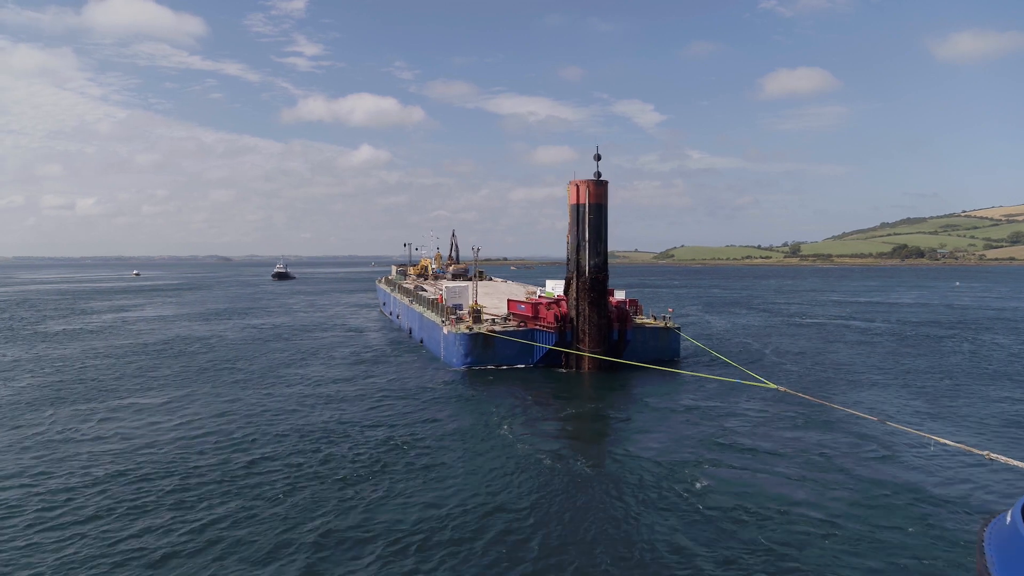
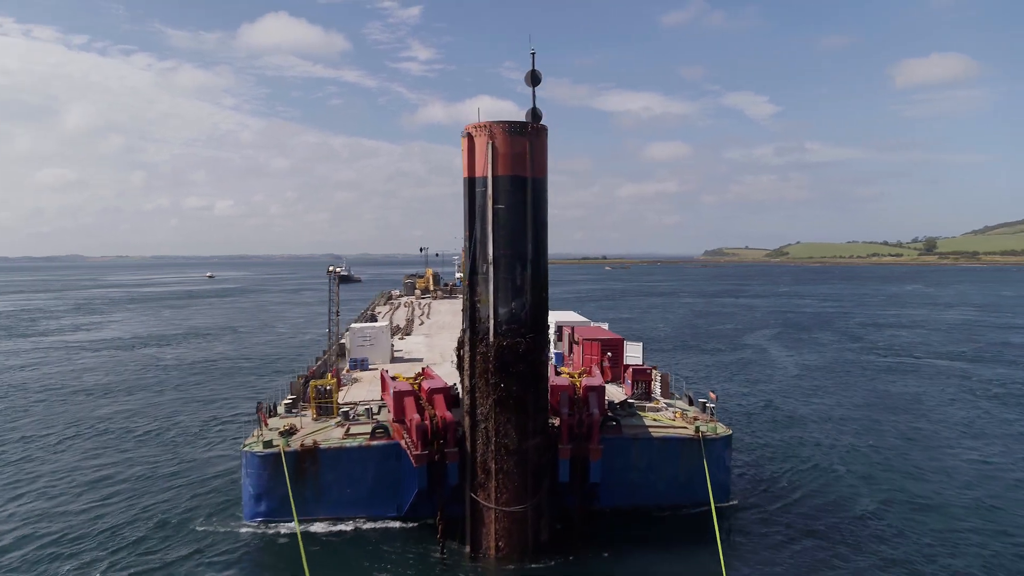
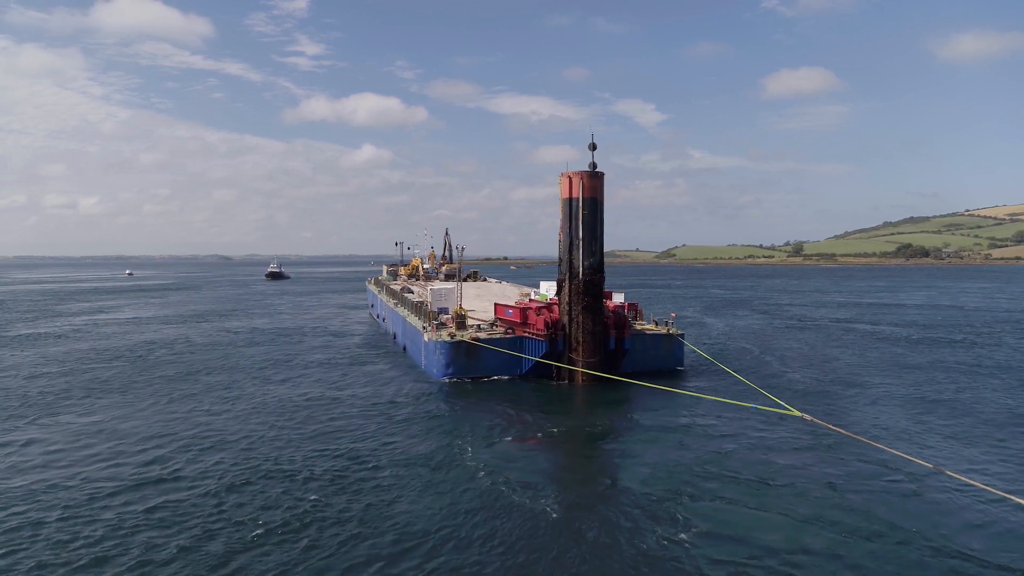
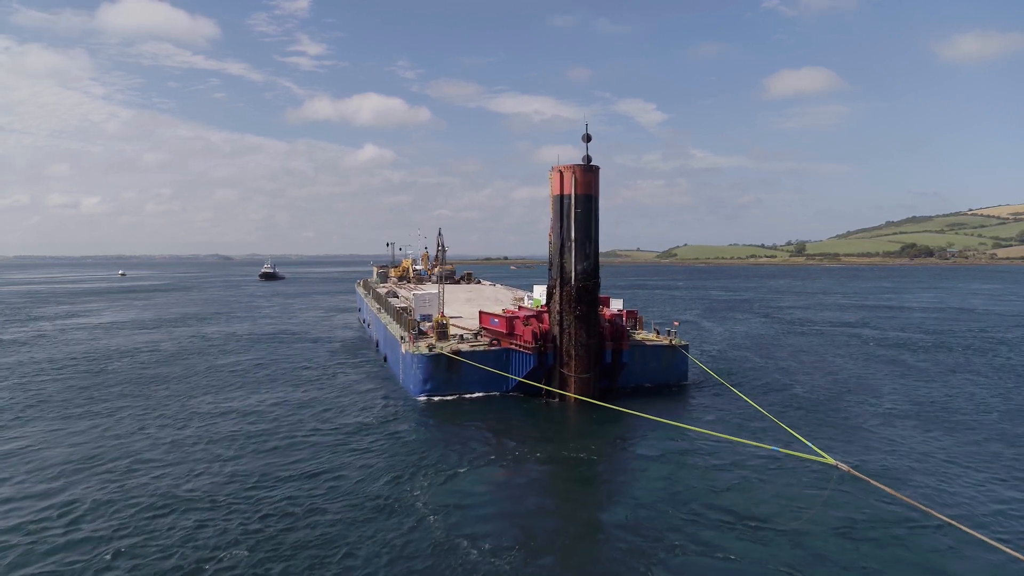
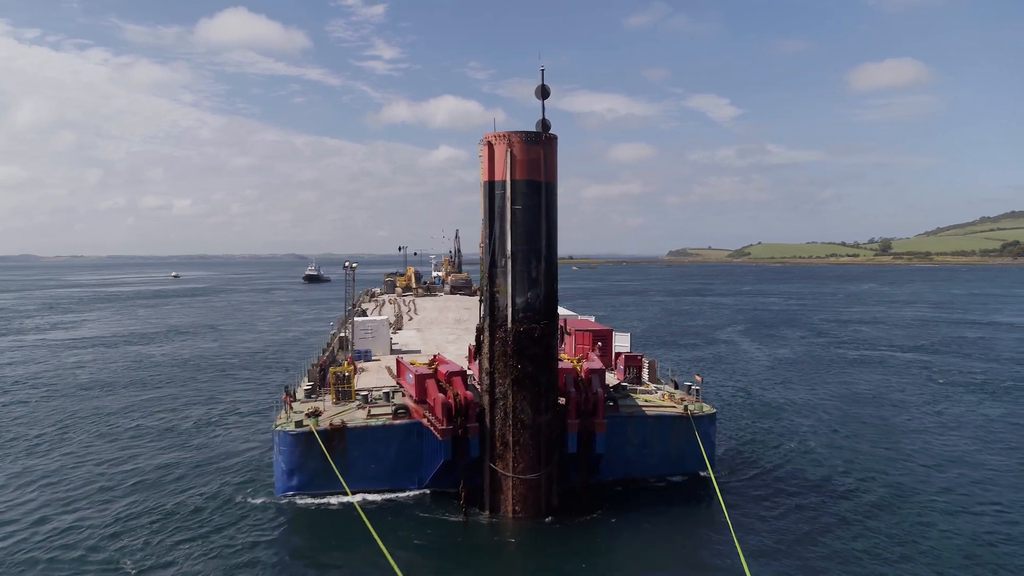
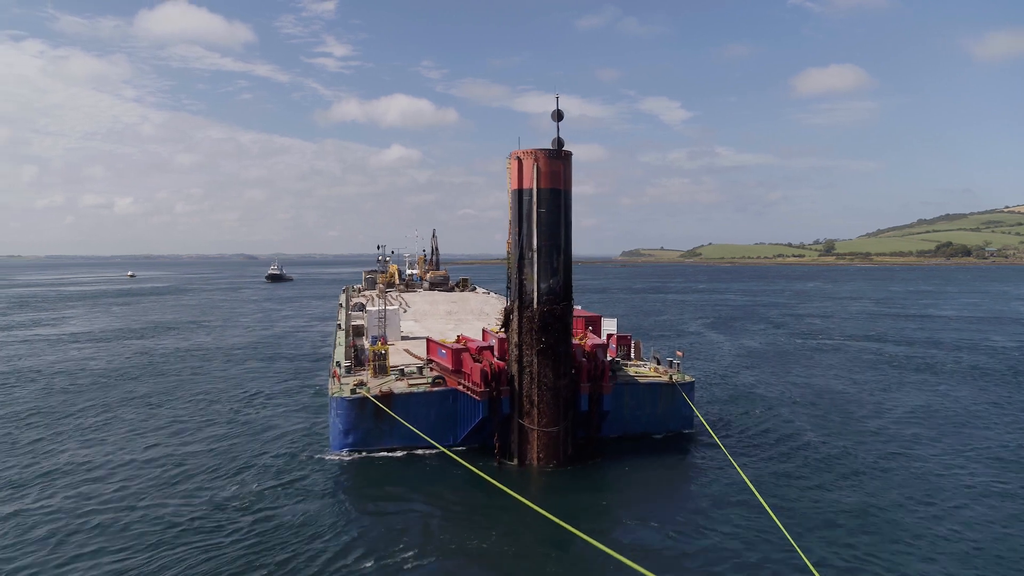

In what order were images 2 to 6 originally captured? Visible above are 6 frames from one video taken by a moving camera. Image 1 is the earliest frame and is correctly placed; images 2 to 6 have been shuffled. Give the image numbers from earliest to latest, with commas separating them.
3, 4, 6, 5, 2
